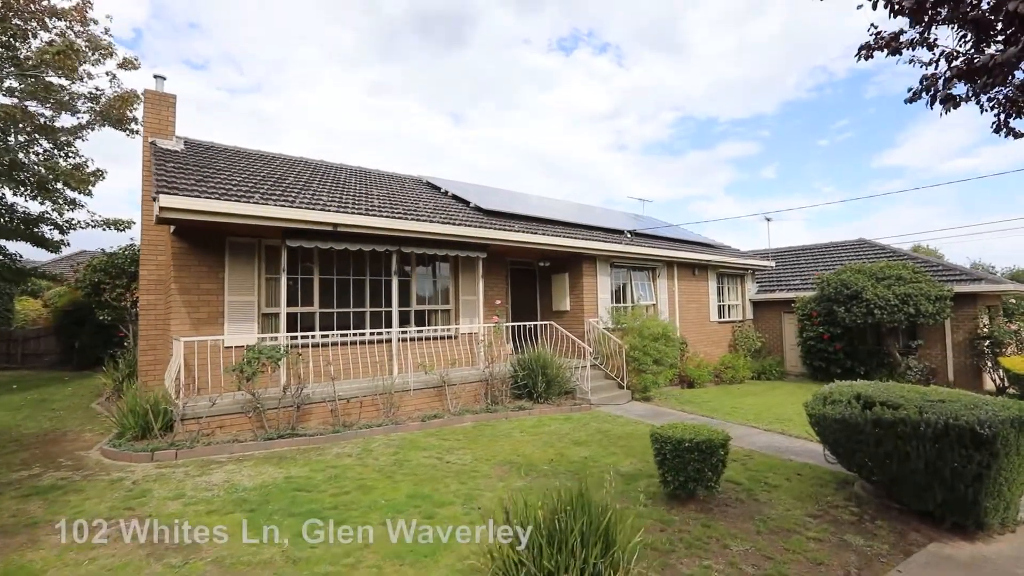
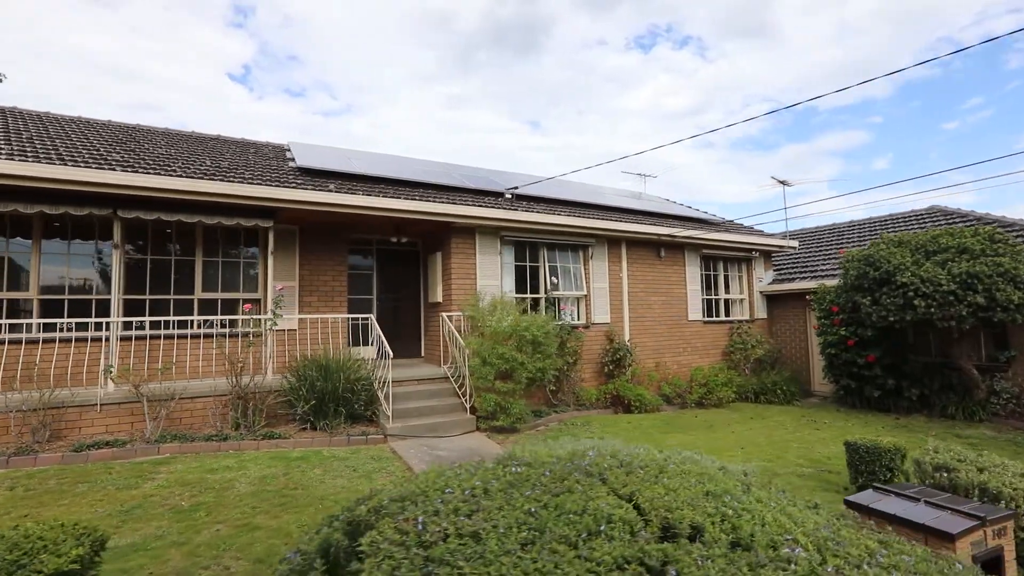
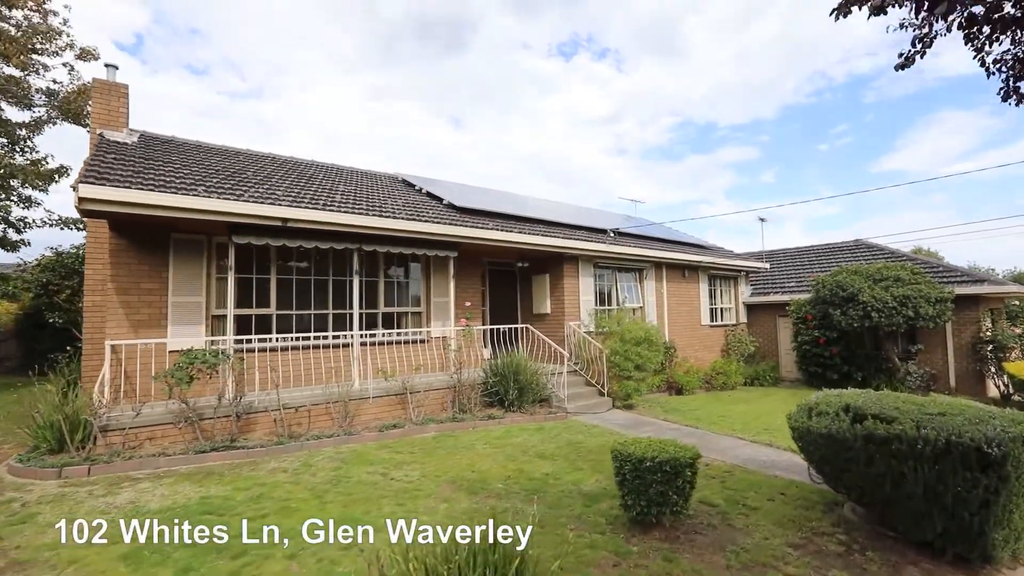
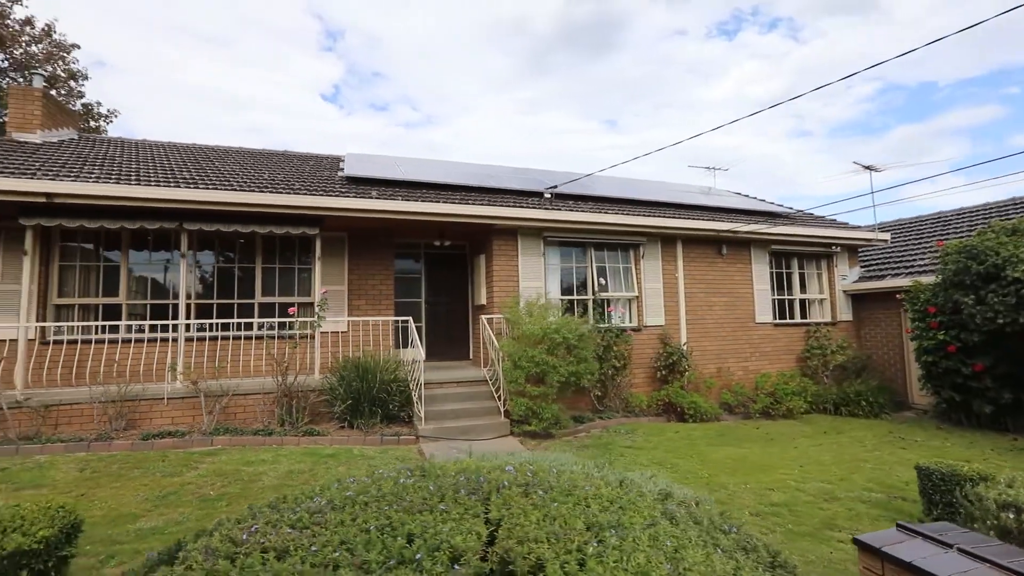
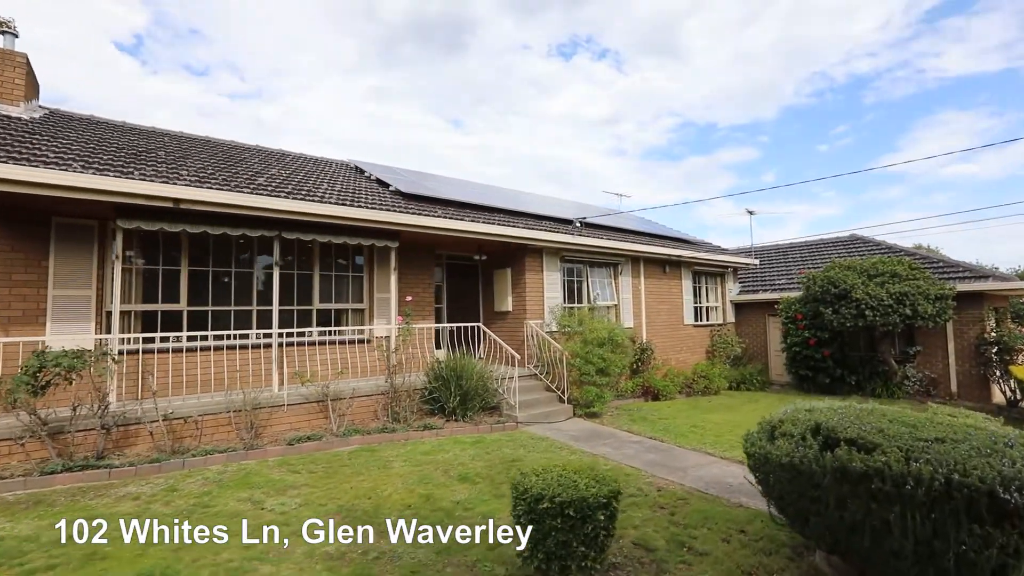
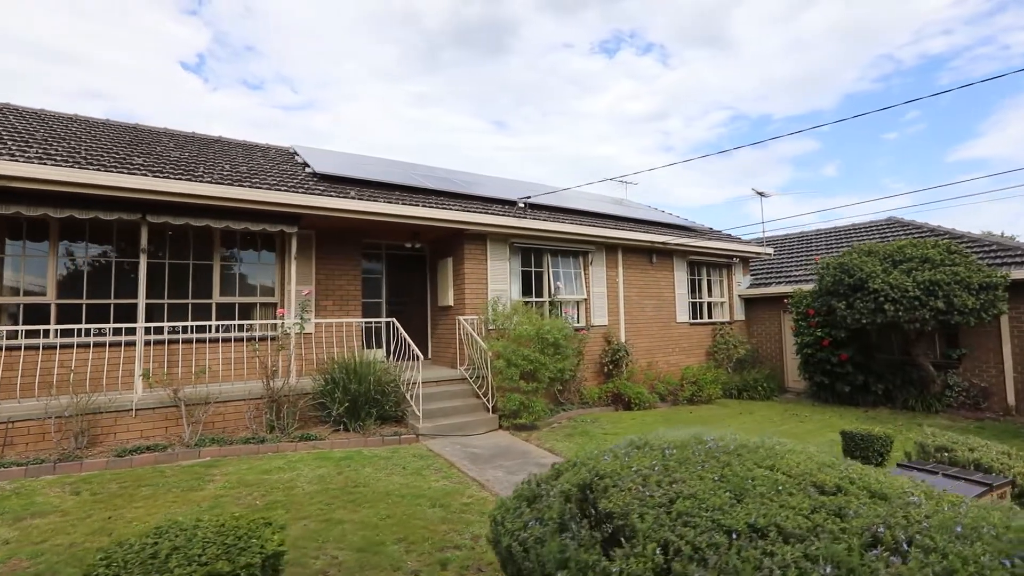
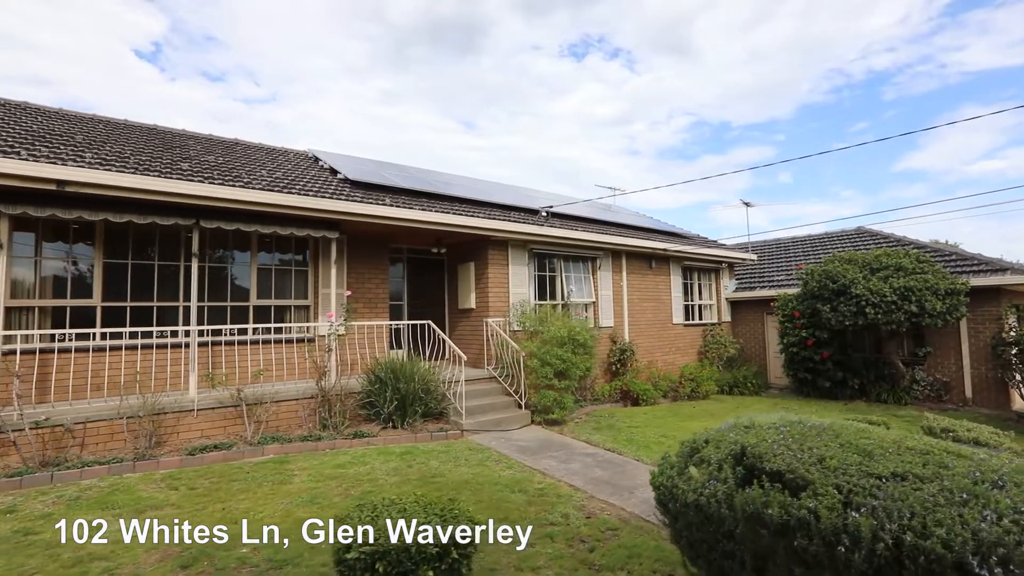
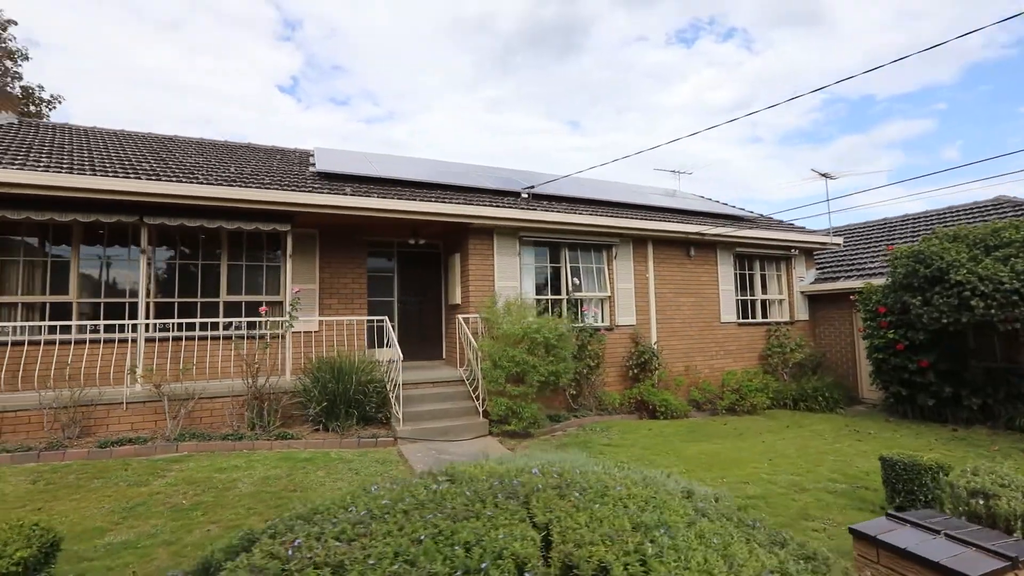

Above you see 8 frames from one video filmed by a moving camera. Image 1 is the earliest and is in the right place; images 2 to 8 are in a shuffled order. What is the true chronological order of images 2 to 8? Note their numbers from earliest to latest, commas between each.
3, 5, 7, 6, 2, 8, 4
